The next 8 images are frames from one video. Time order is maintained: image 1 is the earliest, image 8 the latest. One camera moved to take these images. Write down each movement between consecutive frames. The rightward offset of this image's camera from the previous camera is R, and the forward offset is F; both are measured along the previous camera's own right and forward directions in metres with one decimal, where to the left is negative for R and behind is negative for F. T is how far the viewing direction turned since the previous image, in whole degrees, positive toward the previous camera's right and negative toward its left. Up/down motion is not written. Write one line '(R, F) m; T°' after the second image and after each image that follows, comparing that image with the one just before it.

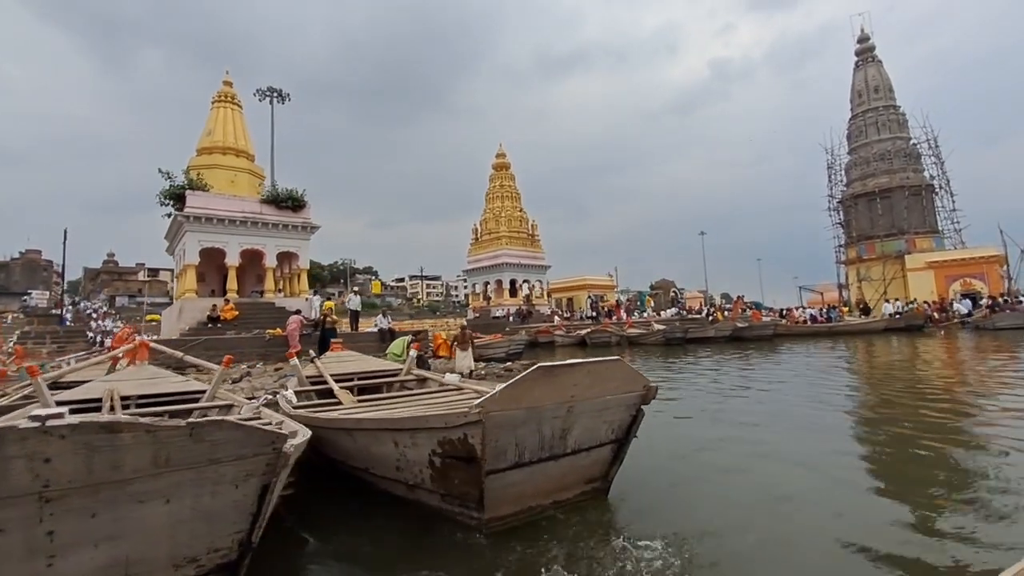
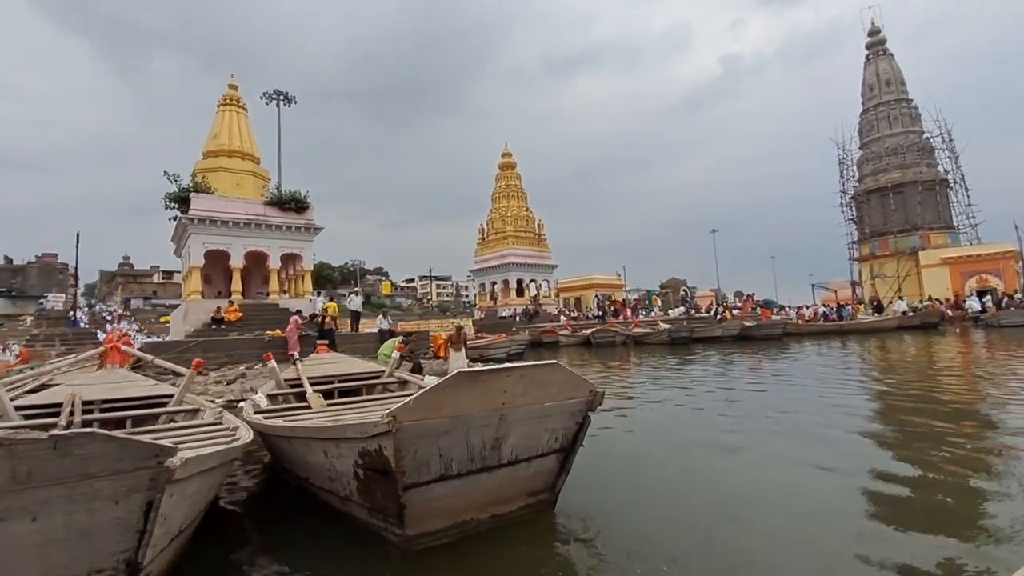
(+0.3, +0.2) m; -1°
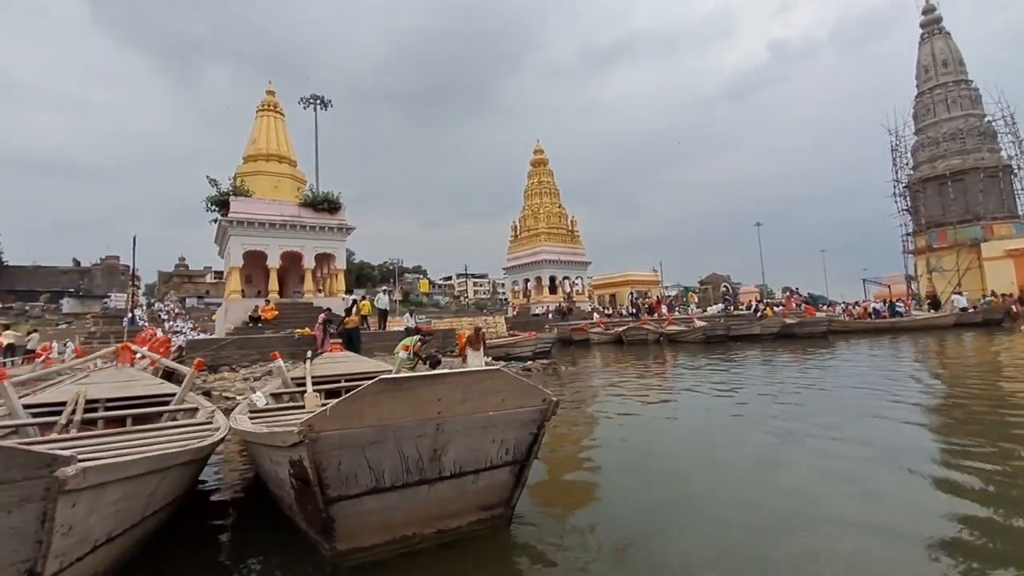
(+0.4, +0.2) m; -4°
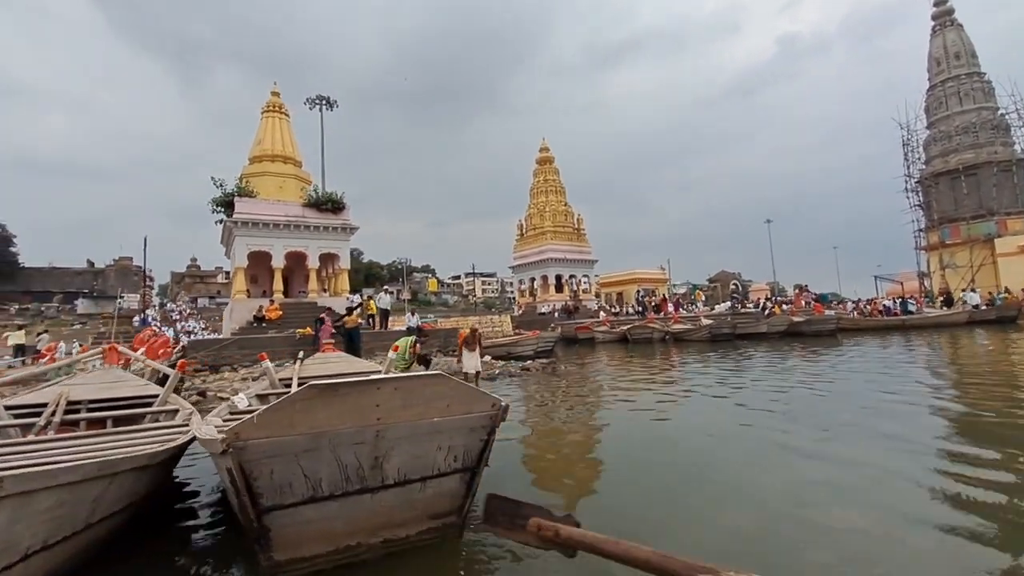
(+0.2, +0.1) m; -1°
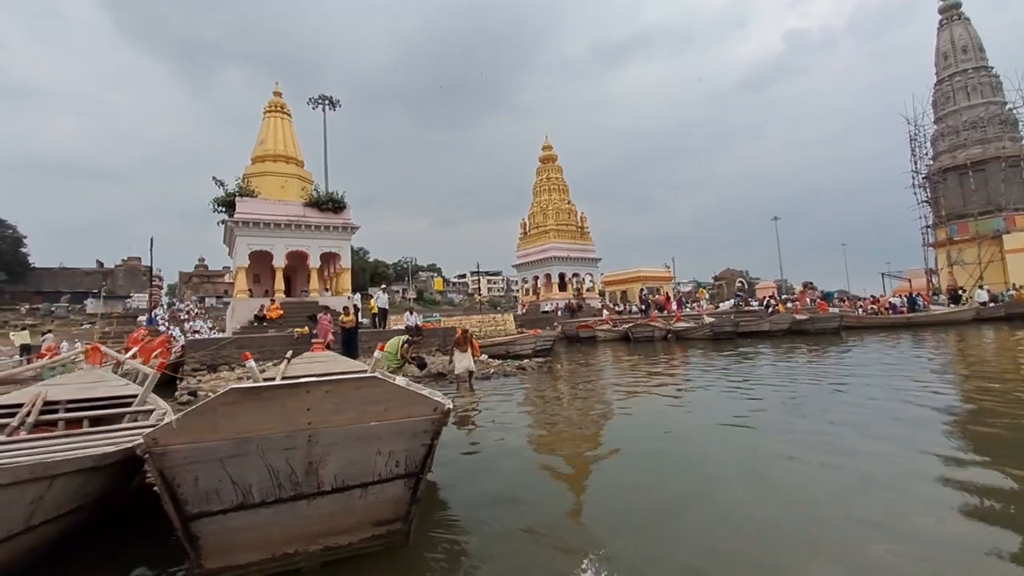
(+0.2, +0.1) m; -1°
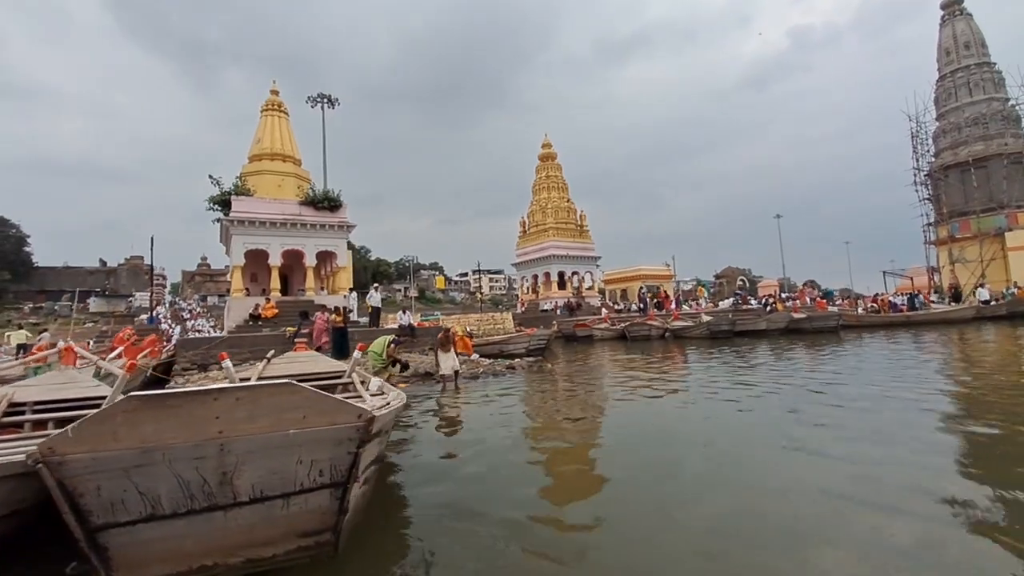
(+0.3, +0.1) m; 0°
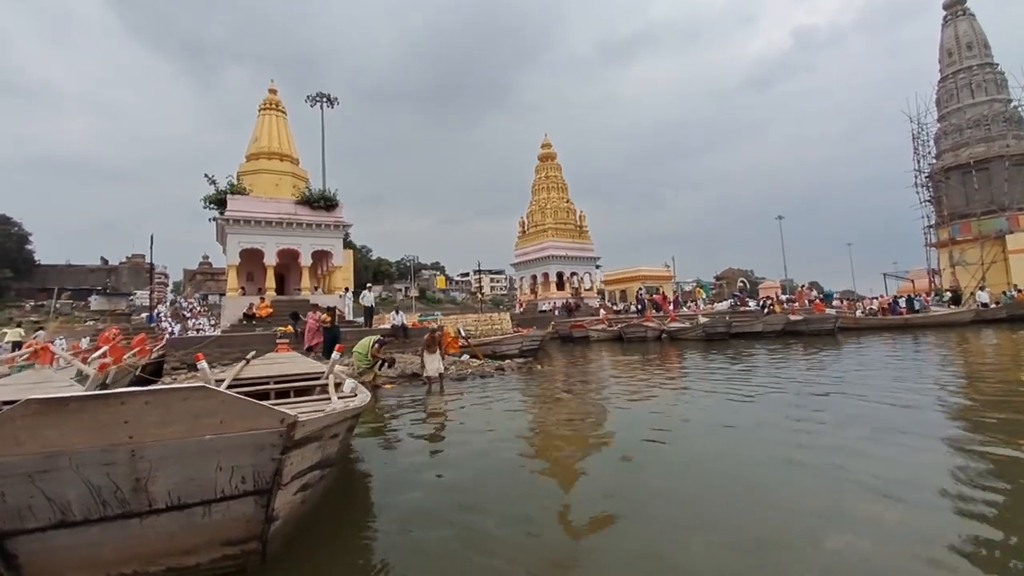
(+0.2, +0.1) m; 0°
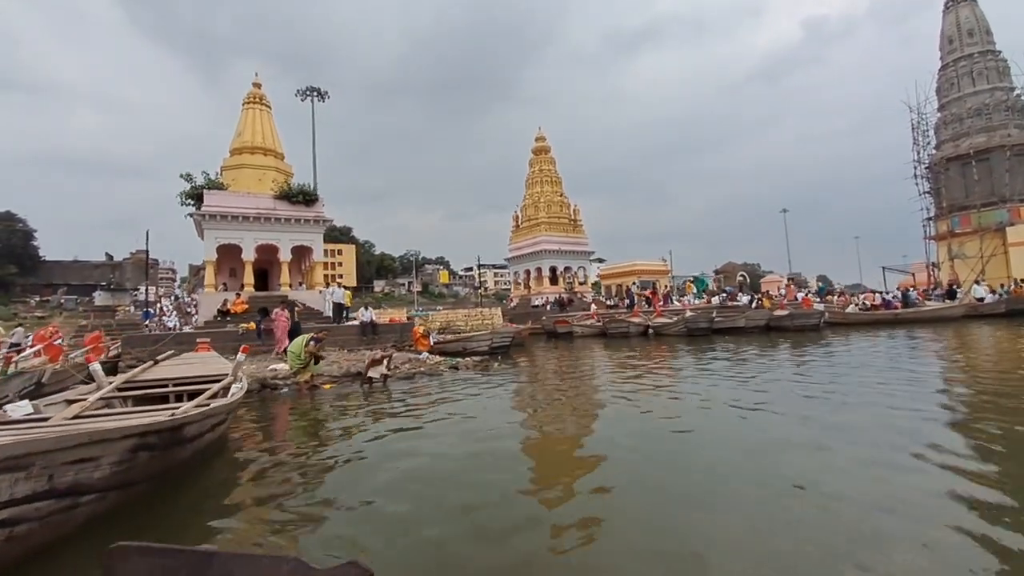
(+1.0, +0.3) m; -1°
